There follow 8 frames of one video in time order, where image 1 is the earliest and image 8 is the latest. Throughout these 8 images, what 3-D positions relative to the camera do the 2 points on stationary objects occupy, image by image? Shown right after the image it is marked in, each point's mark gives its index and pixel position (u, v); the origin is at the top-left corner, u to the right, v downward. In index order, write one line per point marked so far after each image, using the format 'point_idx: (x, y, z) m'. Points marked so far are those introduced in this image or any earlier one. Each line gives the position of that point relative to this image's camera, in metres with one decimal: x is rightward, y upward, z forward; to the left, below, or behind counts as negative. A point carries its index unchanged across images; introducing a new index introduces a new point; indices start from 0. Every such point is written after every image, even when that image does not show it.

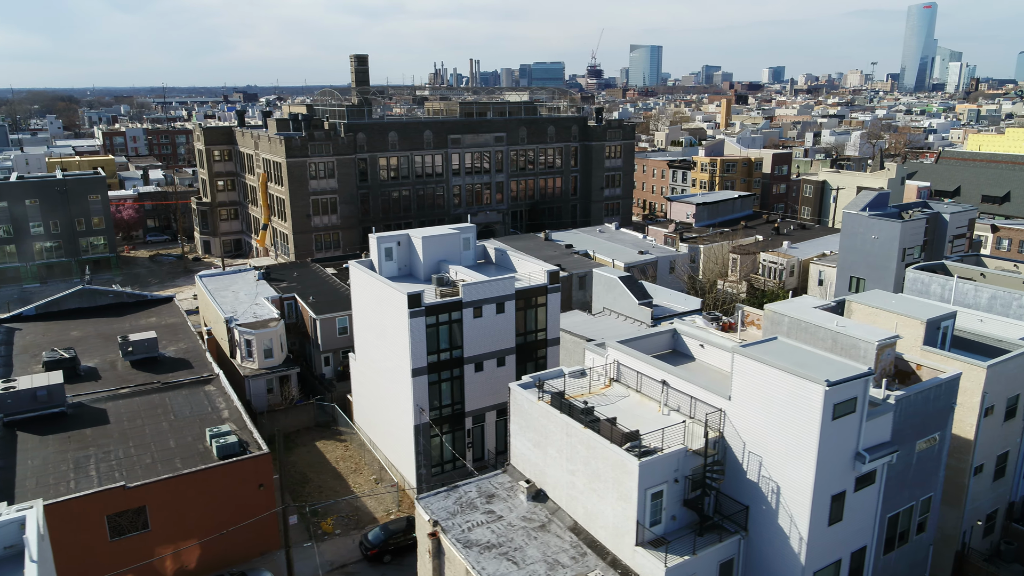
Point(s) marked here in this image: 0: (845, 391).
0: (+8.9, -2.8, +19.6) m
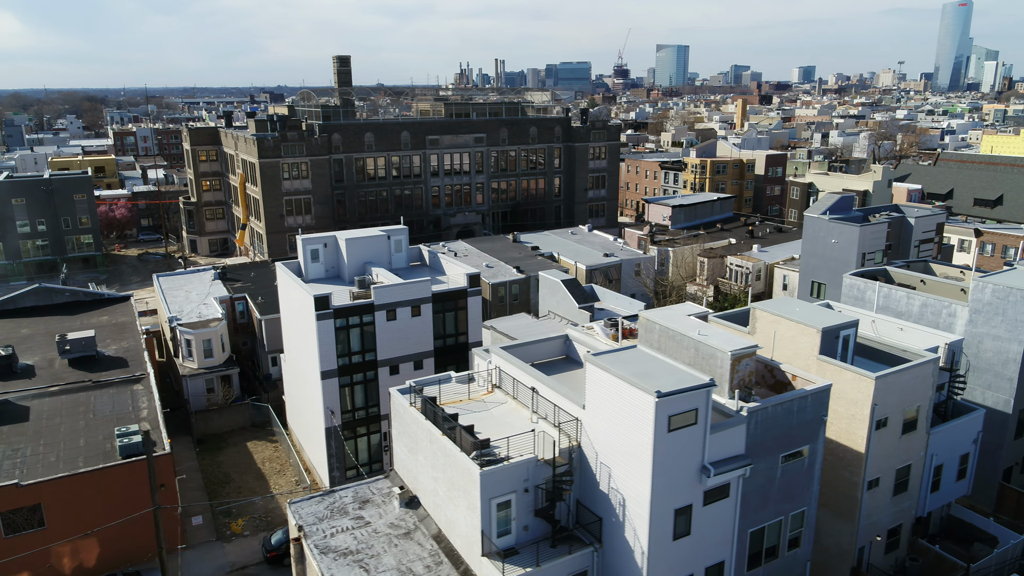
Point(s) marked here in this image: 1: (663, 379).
0: (+4.4, -3.0, +19.1) m
1: (+4.1, -2.5, +19.6) m
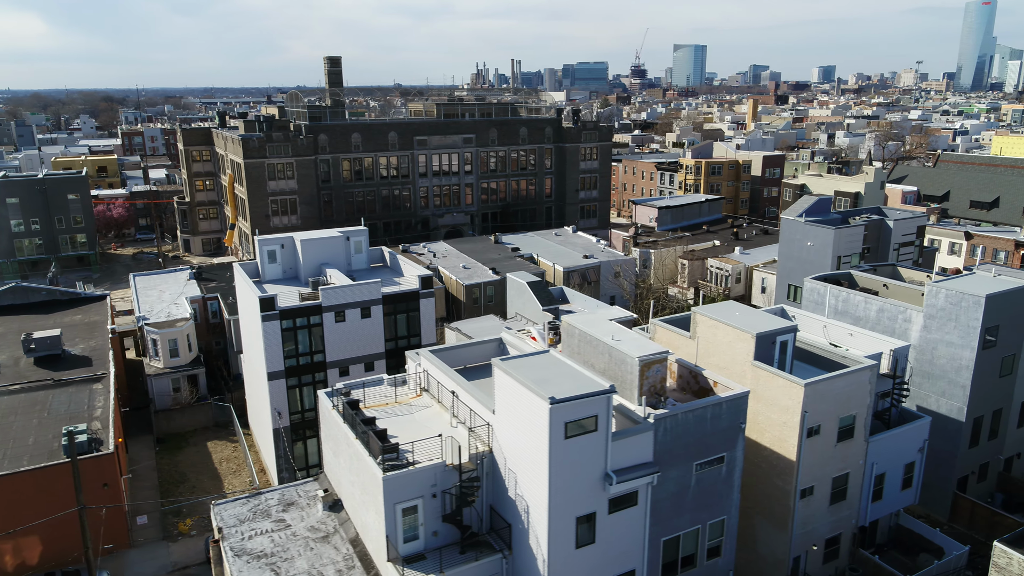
0: (+1.7, -3.1, +18.8) m
1: (+1.4, -2.6, +19.3) m
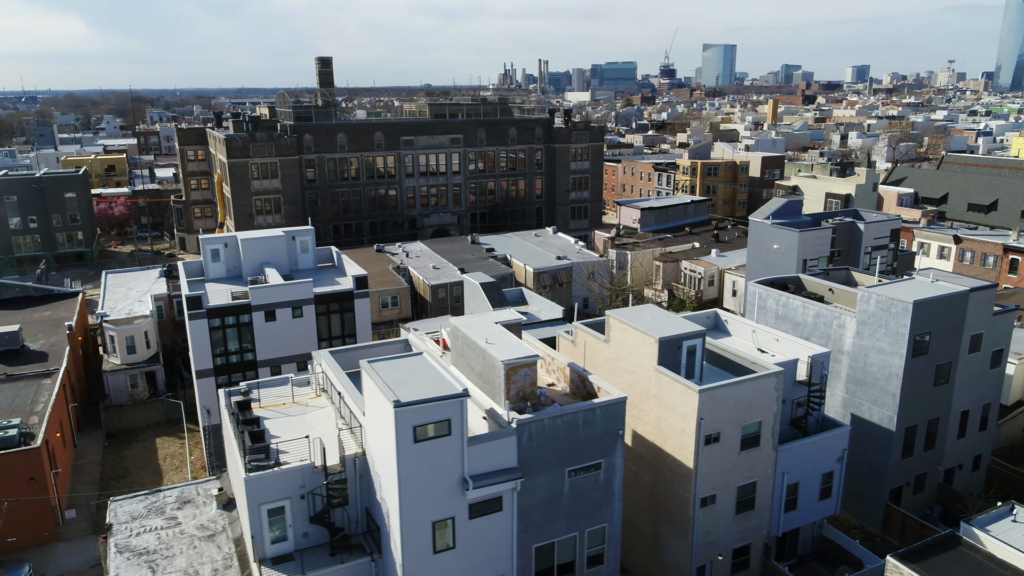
0: (-2.1, -3.2, +18.6) m
1: (-2.5, -2.6, +19.1) m
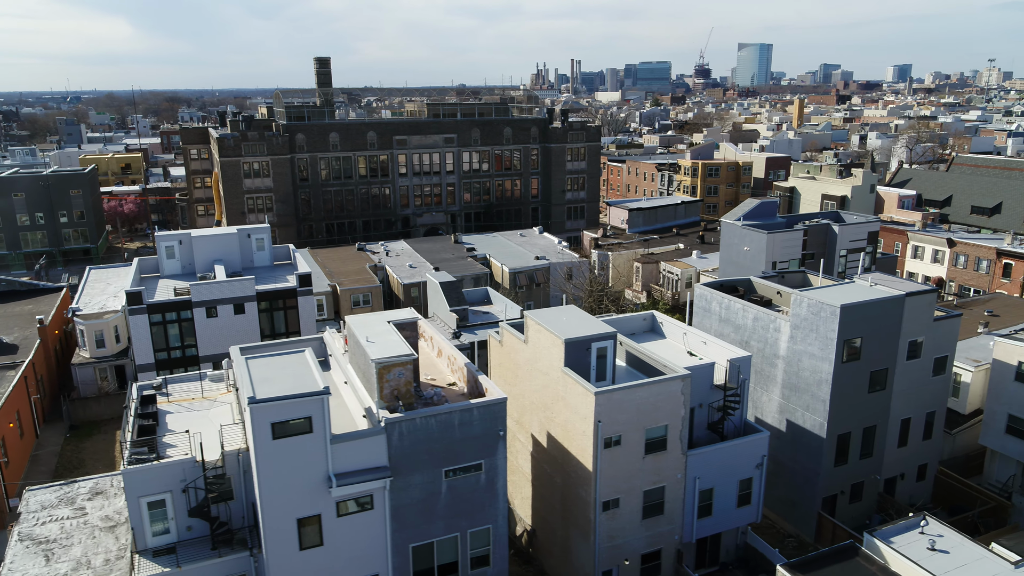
0: (-5.7, -3.1, +18.7) m
1: (-6.0, -2.6, +19.2) m
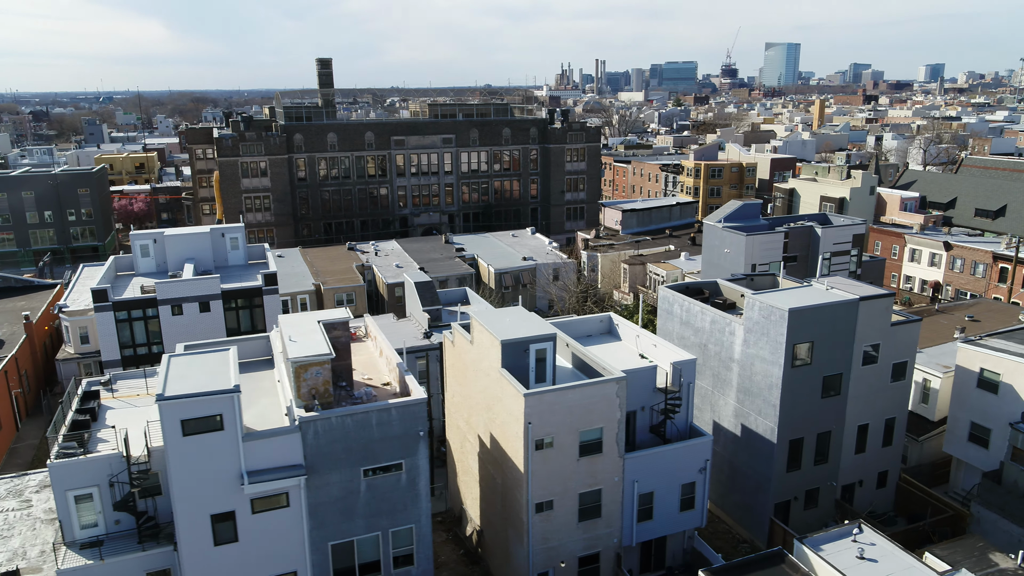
0: (-8.2, -3.1, +19.0) m
1: (-8.4, -2.5, +19.5) m
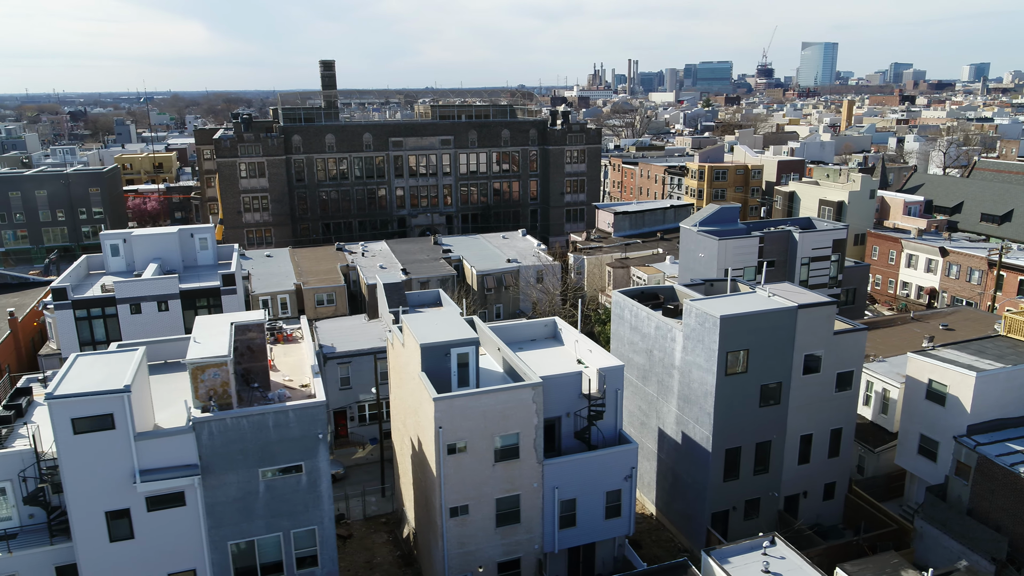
0: (-11.2, -3.1, +19.4) m
1: (-11.5, -2.6, +20.0) m
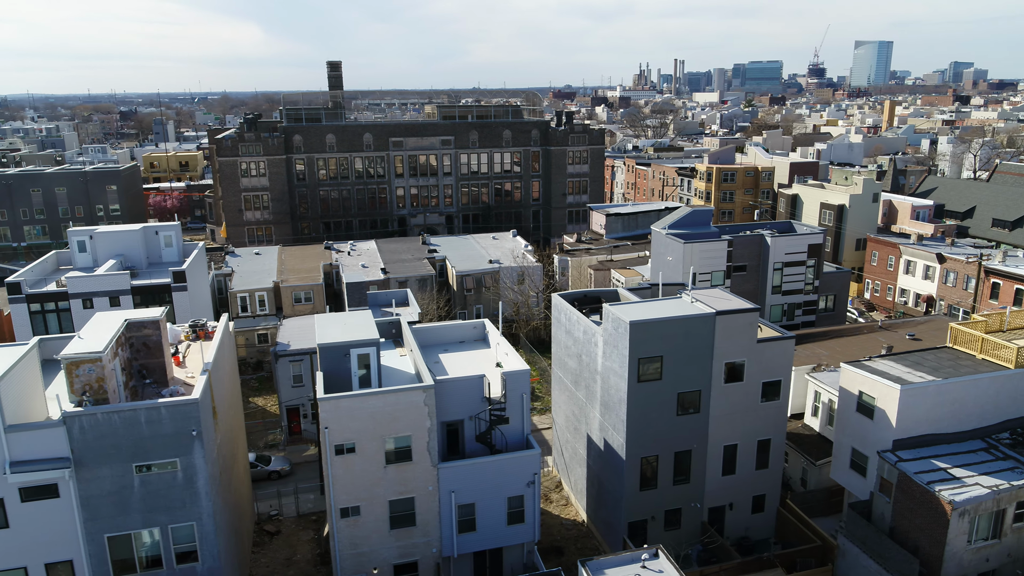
0: (-15.2, -3.0, +20.0) m
1: (-15.4, -2.4, +20.5) m
